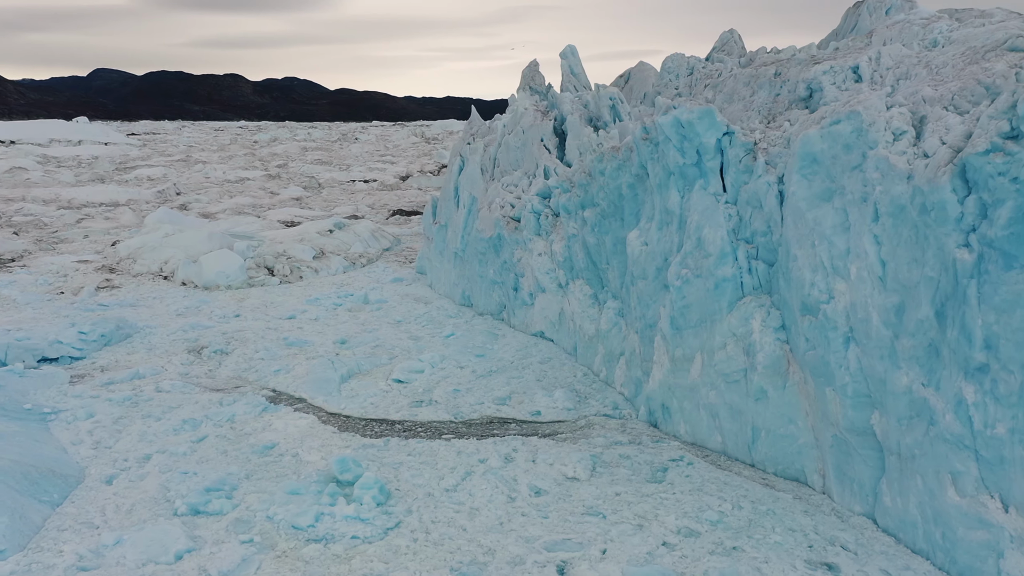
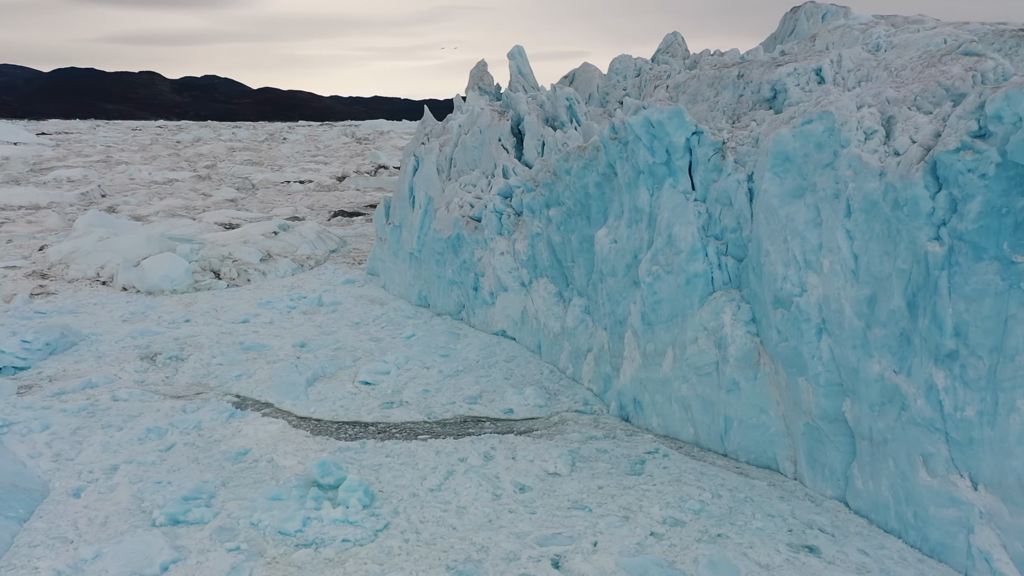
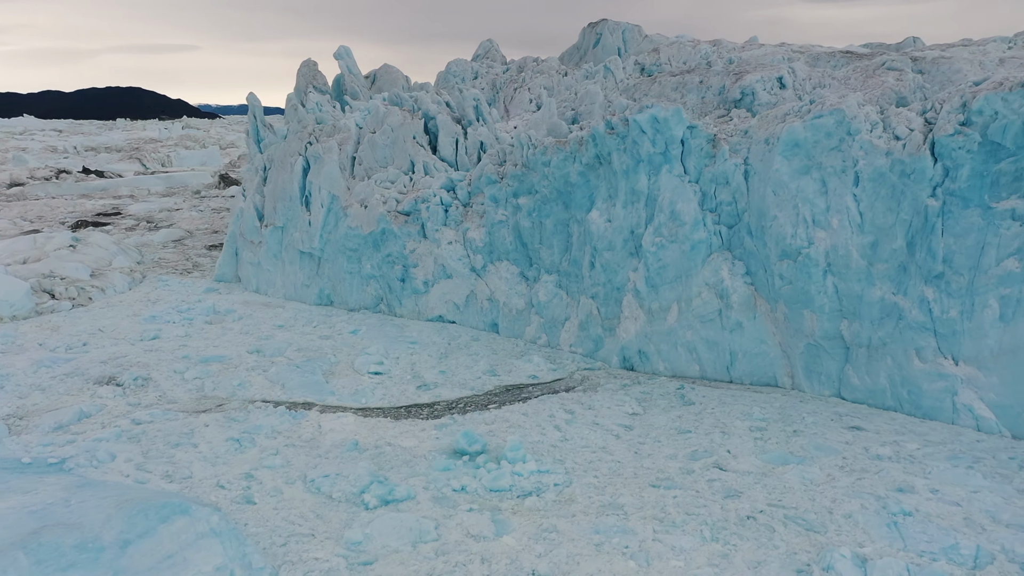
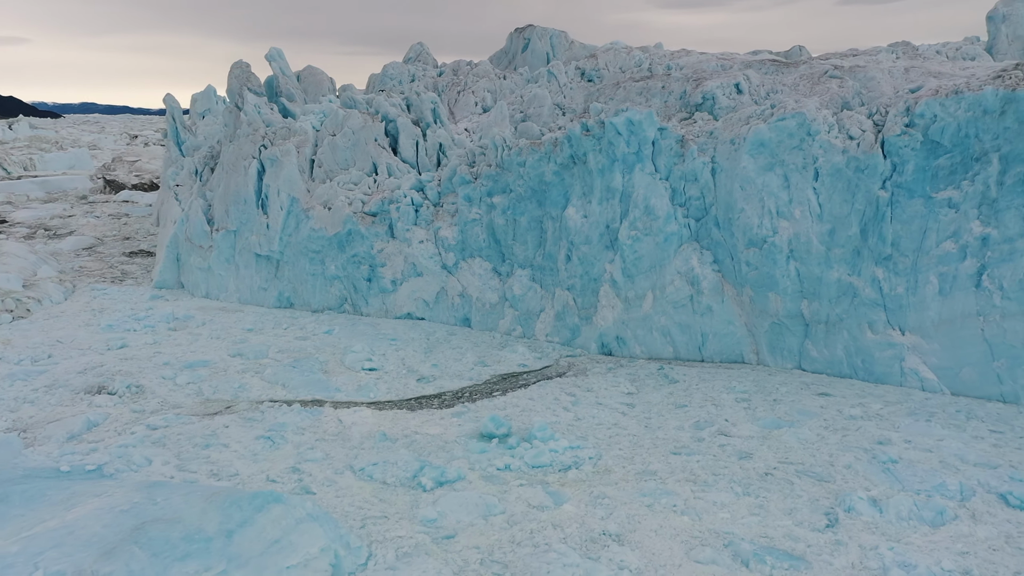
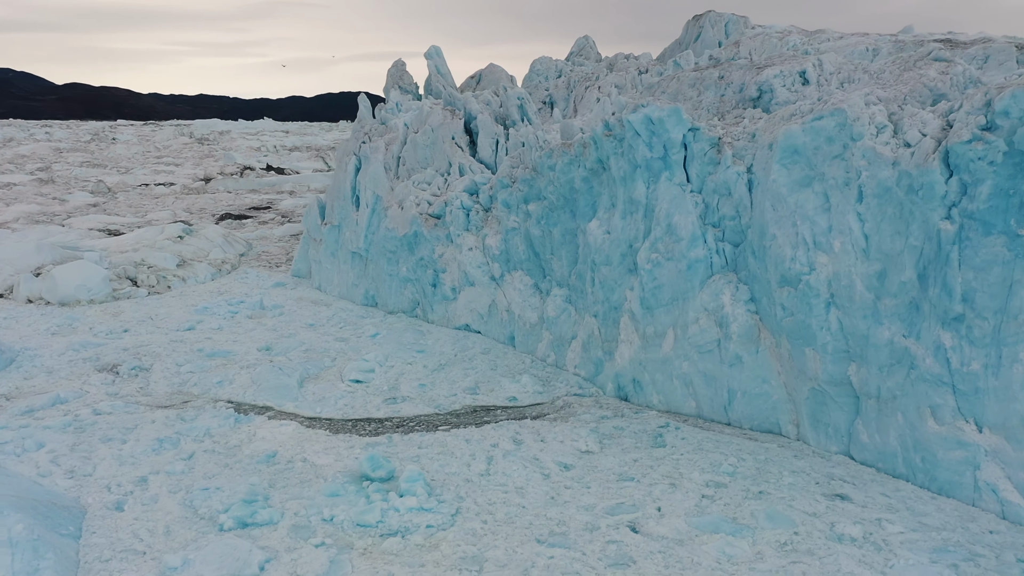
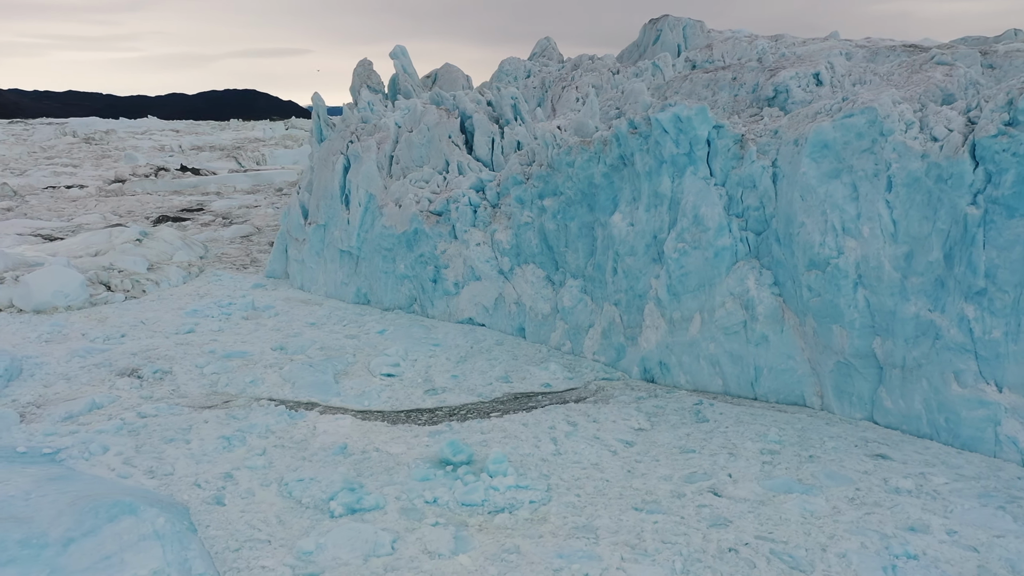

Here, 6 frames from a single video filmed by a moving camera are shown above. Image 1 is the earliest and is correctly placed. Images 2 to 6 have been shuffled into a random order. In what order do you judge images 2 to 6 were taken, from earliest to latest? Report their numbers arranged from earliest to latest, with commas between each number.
2, 5, 6, 3, 4
